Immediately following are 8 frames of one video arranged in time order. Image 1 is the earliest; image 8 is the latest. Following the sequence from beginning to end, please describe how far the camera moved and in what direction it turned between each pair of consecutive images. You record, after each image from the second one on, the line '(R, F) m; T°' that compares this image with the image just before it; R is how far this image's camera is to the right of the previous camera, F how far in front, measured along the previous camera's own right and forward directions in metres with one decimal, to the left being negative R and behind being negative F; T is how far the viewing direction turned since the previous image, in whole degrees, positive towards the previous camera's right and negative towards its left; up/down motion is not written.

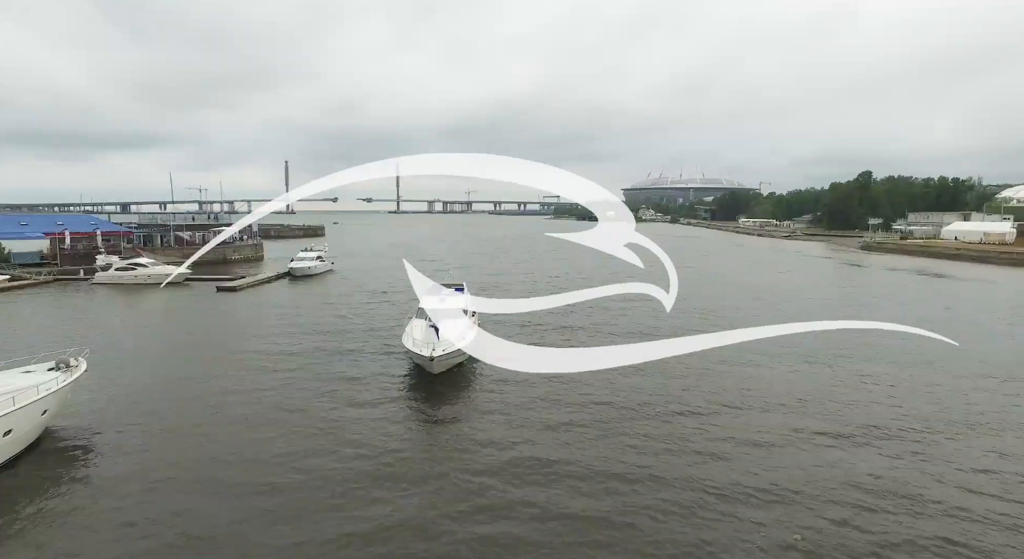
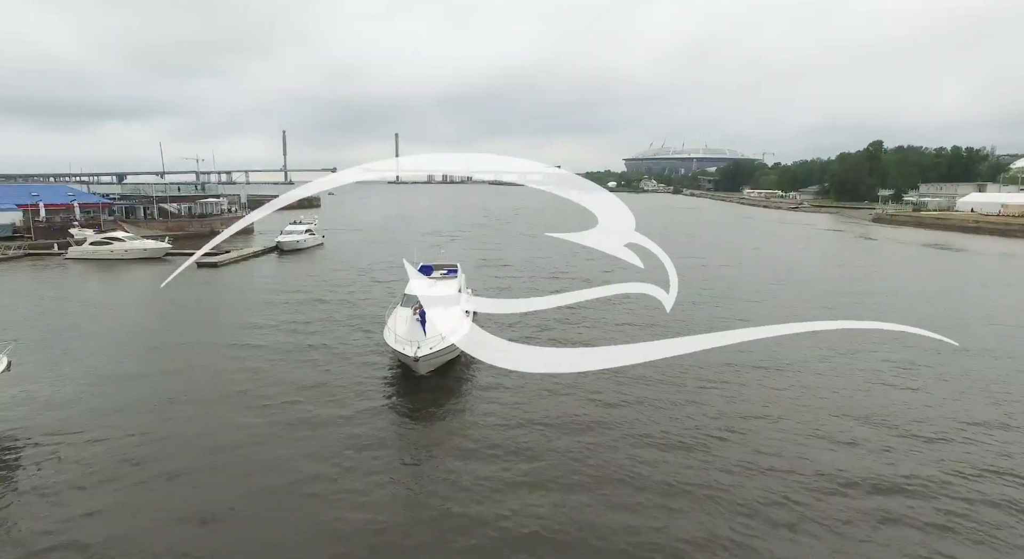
(0.0, +3.8) m; 0°
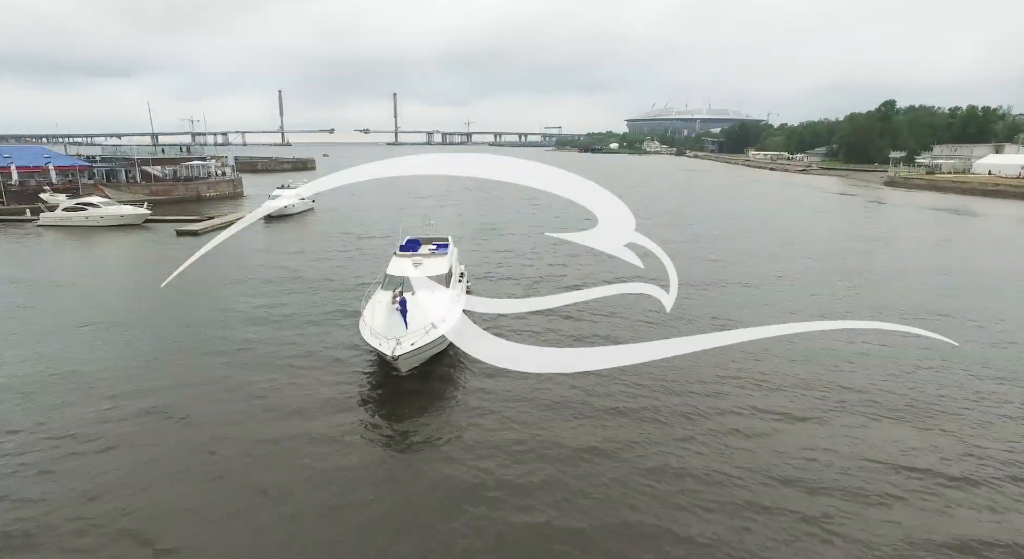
(+0.1, +3.3) m; 0°
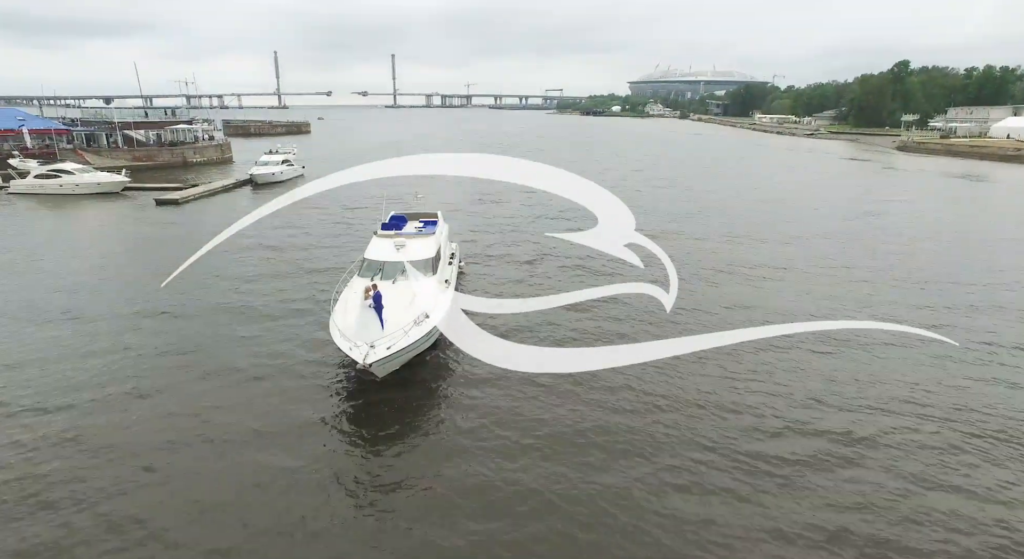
(+0.1, +2.8) m; 0°
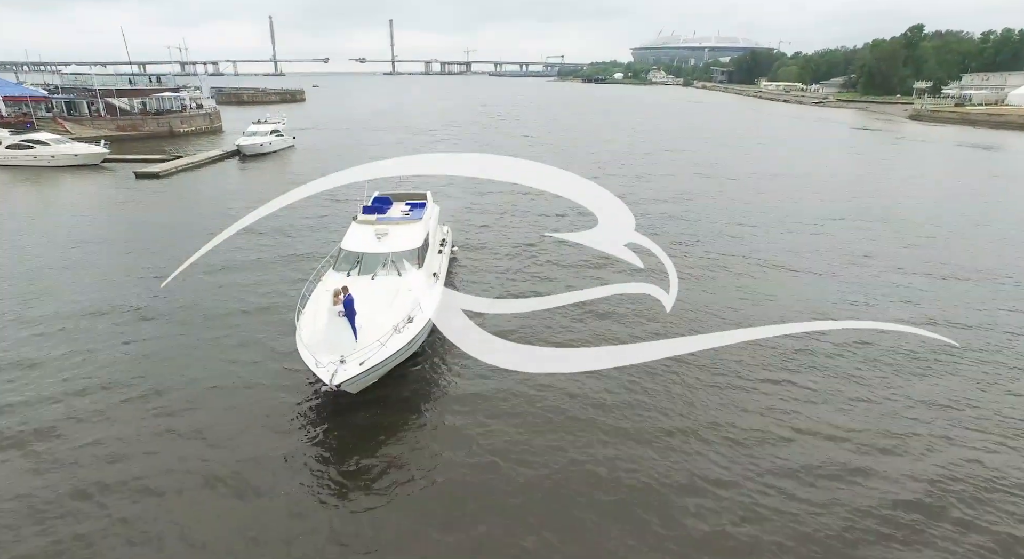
(+0.1, +2.3) m; 0°
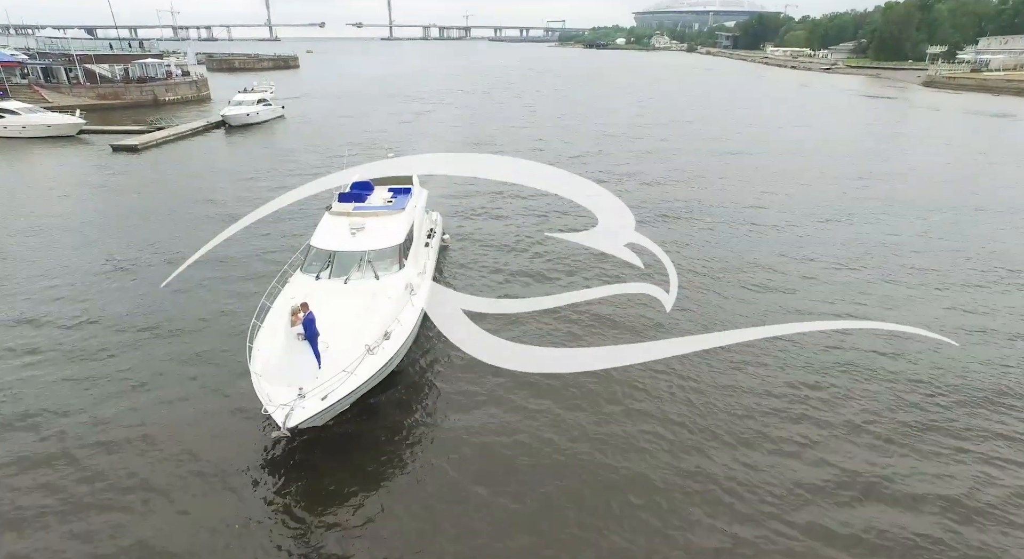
(+0.1, +2.2) m; 0°
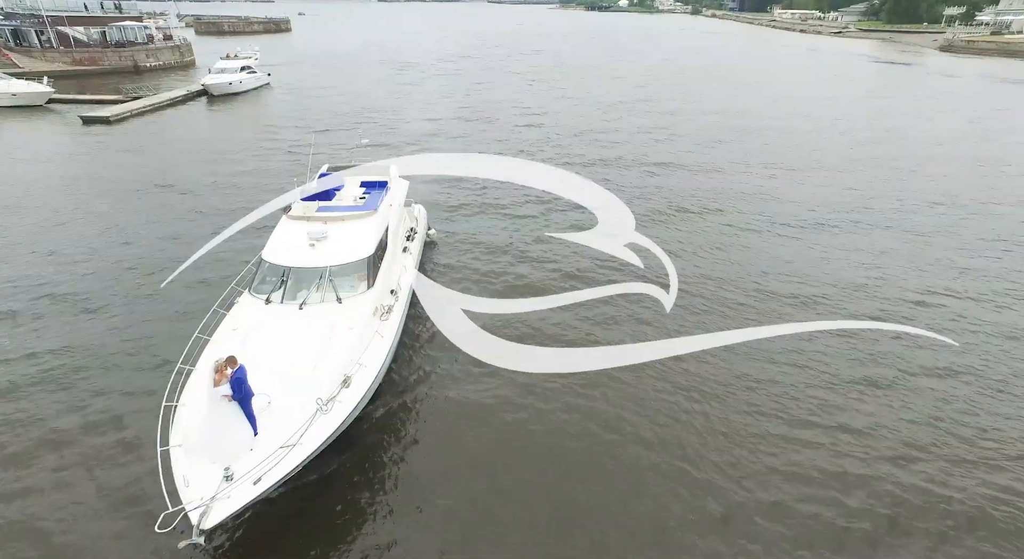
(+0.2, +2.3) m; 0°
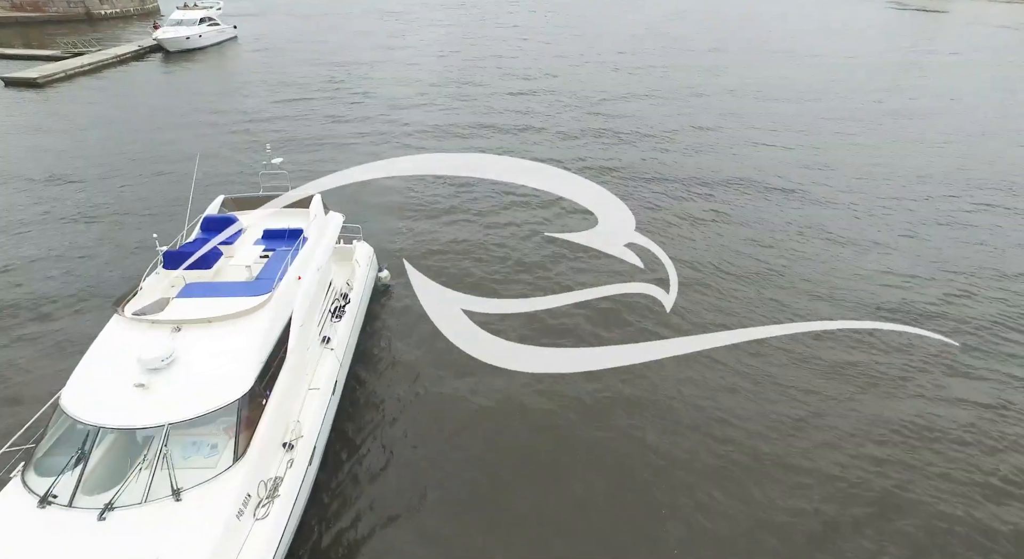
(+0.4, +4.6) m; 0°
